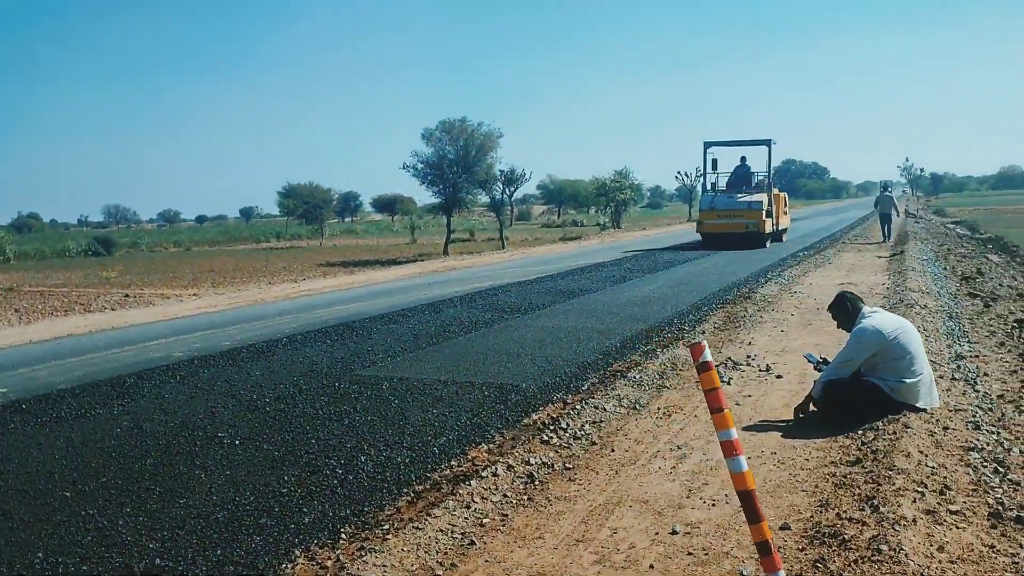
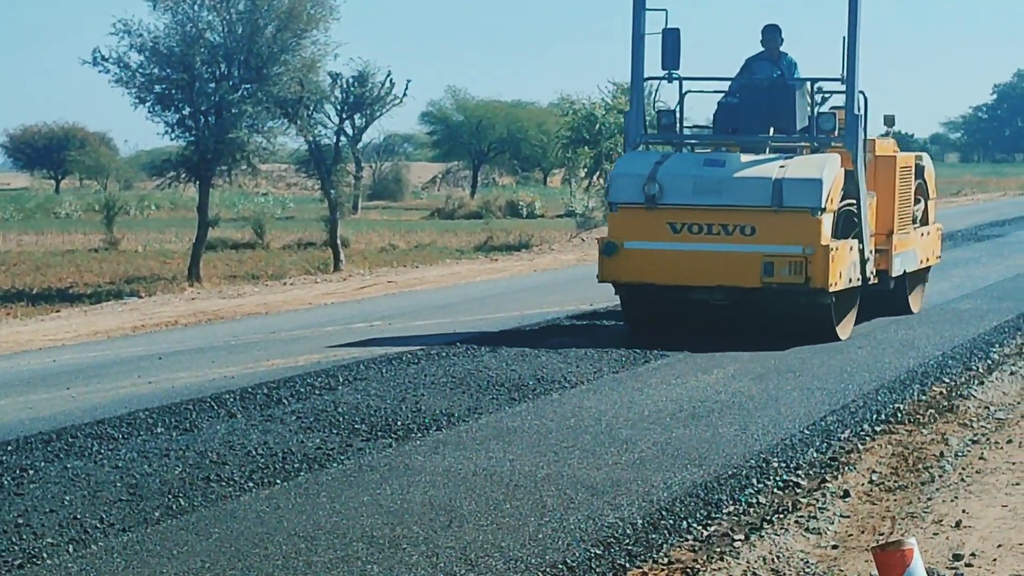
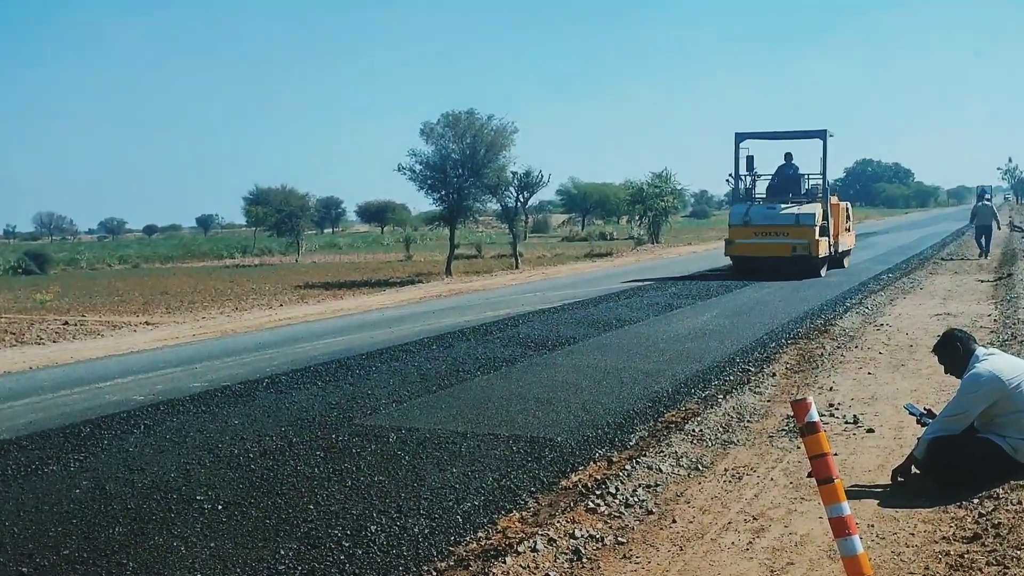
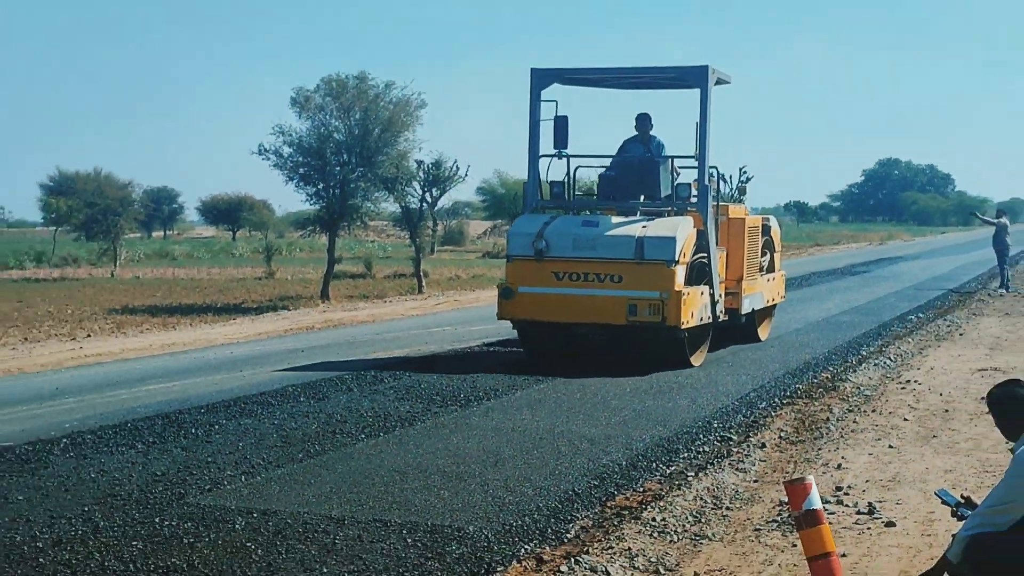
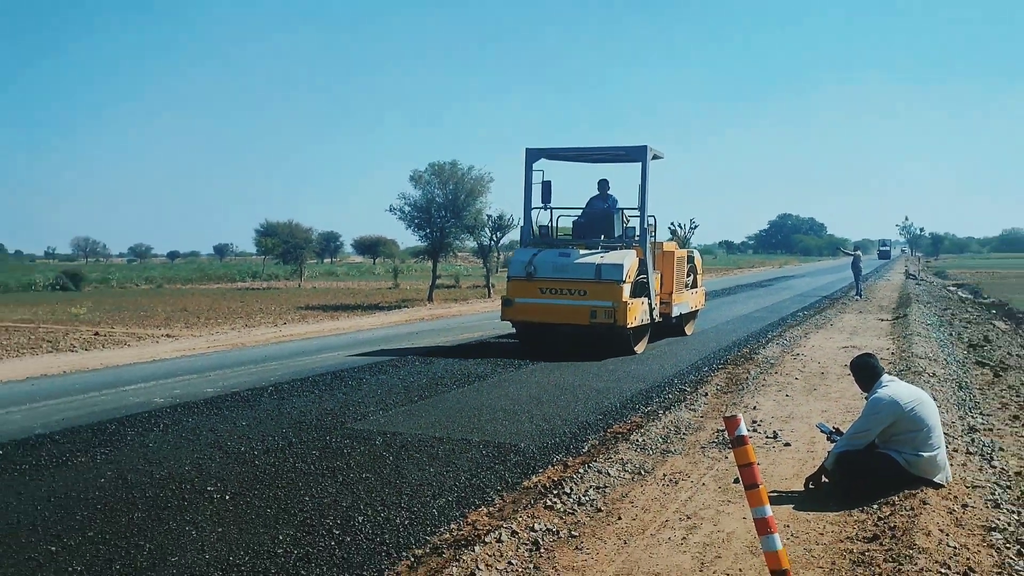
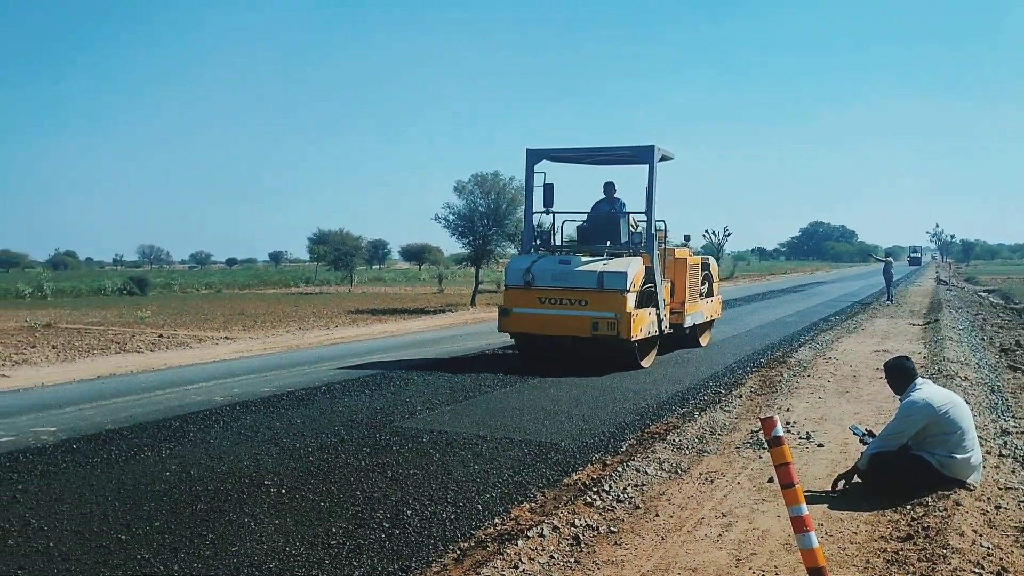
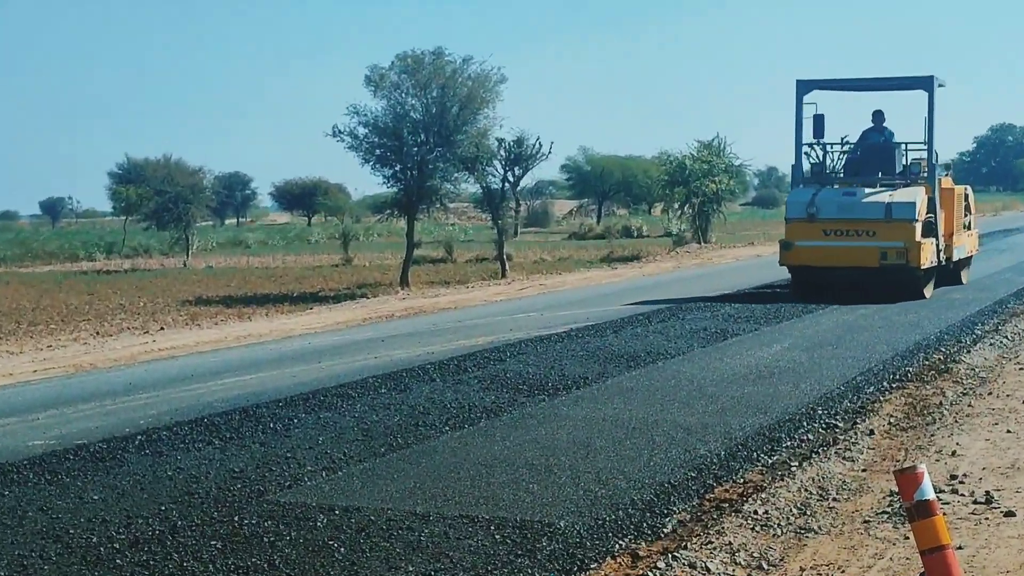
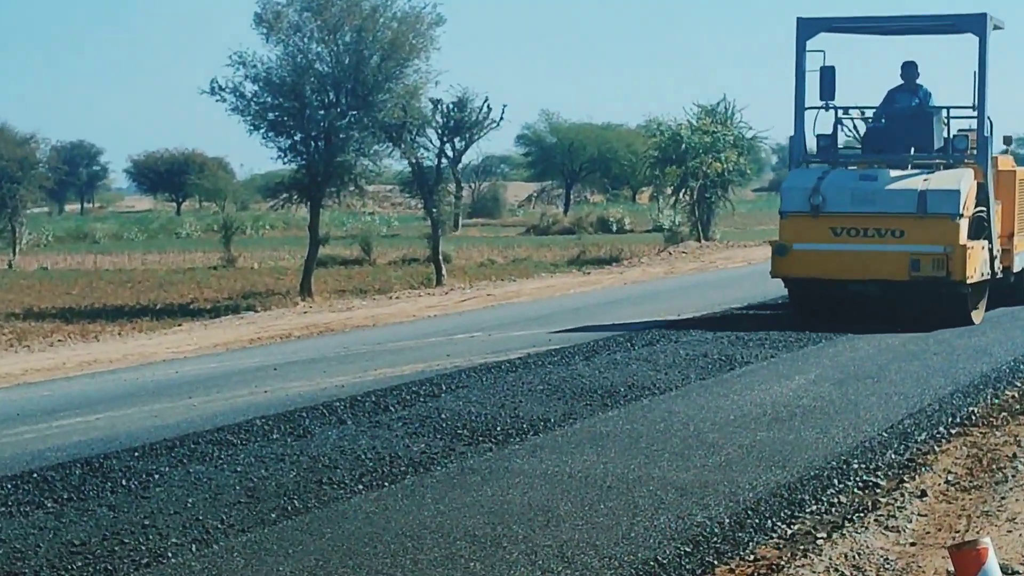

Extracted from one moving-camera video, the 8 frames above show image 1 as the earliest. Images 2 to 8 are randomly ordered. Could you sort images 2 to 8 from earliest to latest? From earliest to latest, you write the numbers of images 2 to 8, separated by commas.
3, 7, 8, 2, 4, 5, 6
